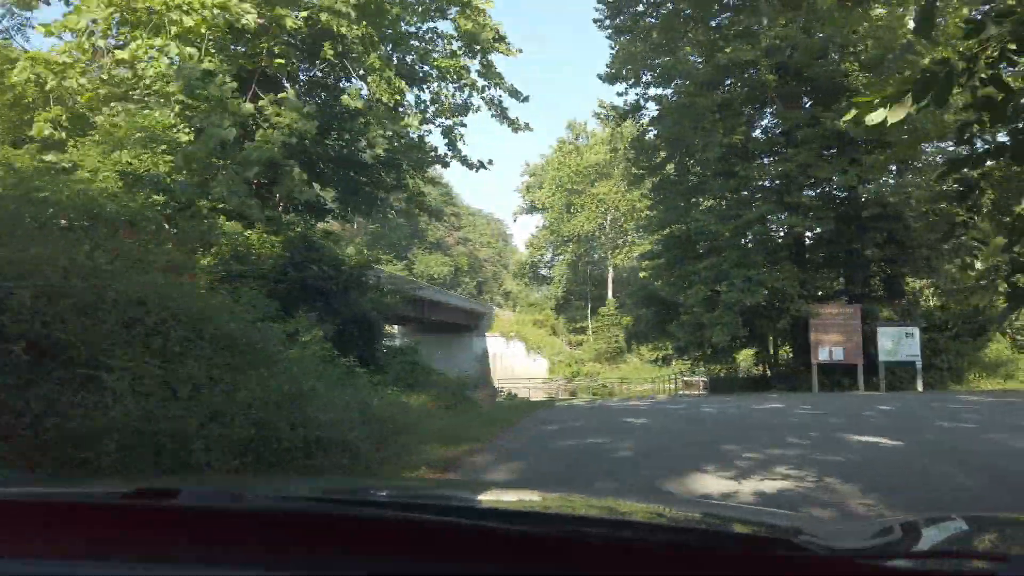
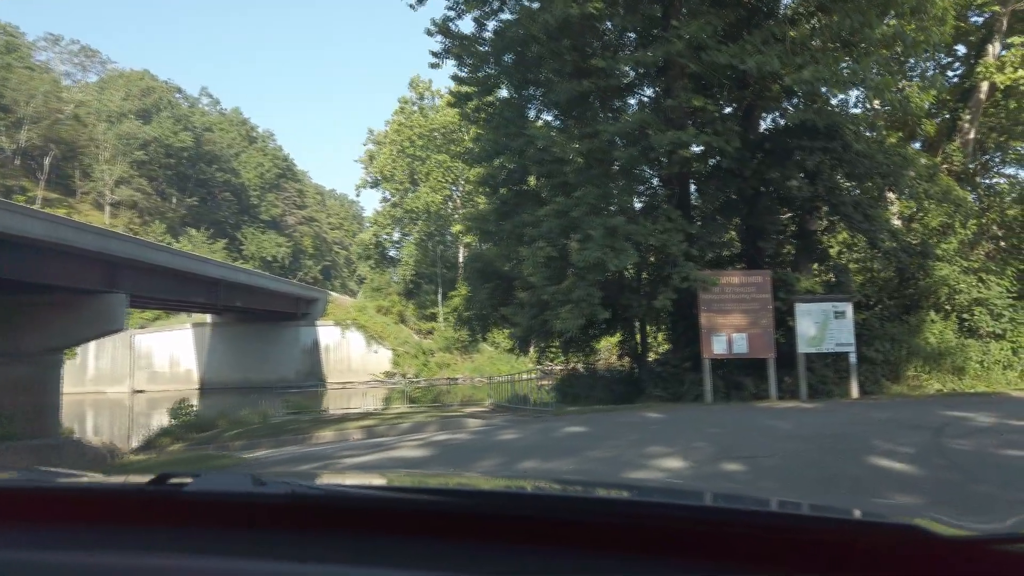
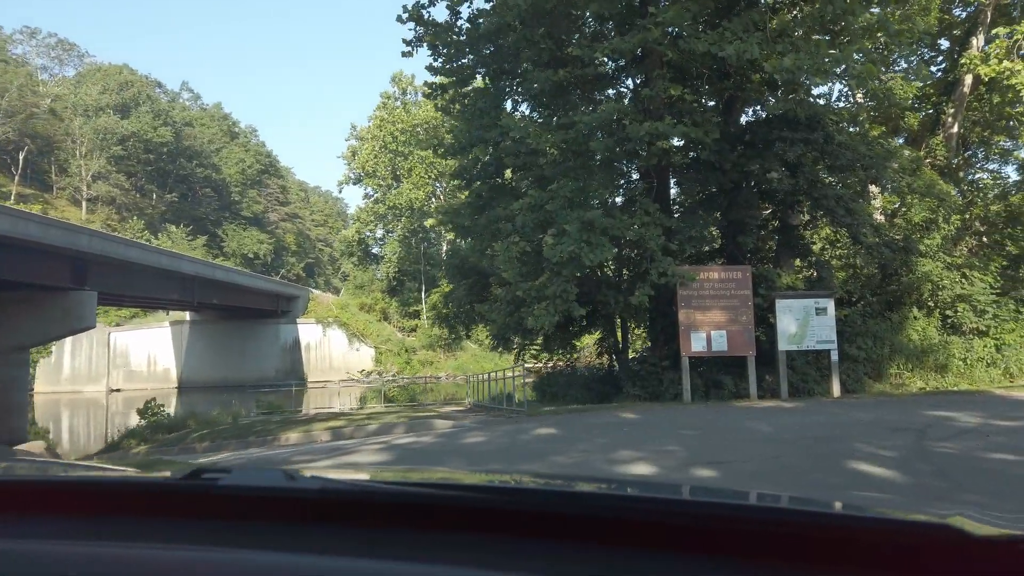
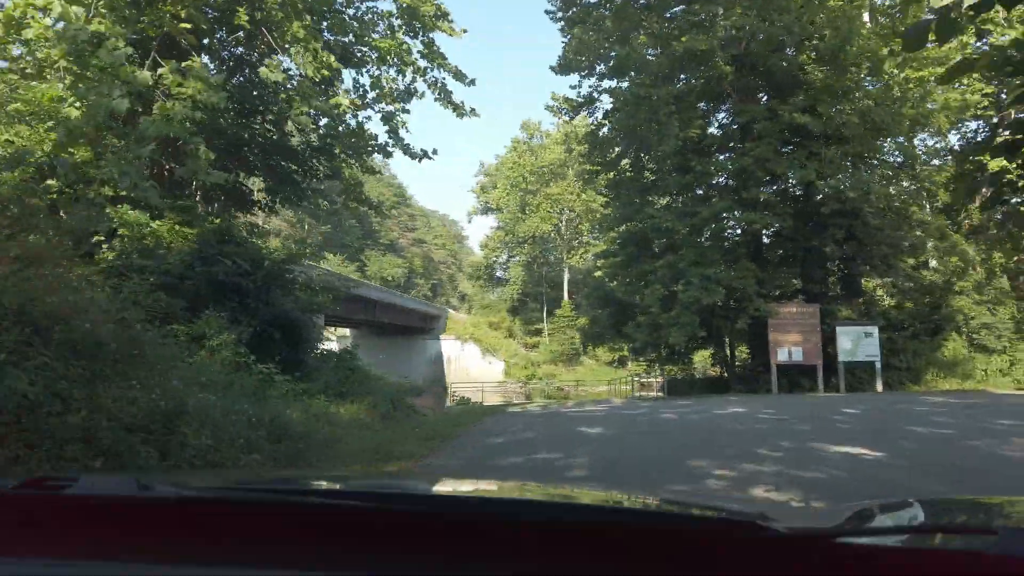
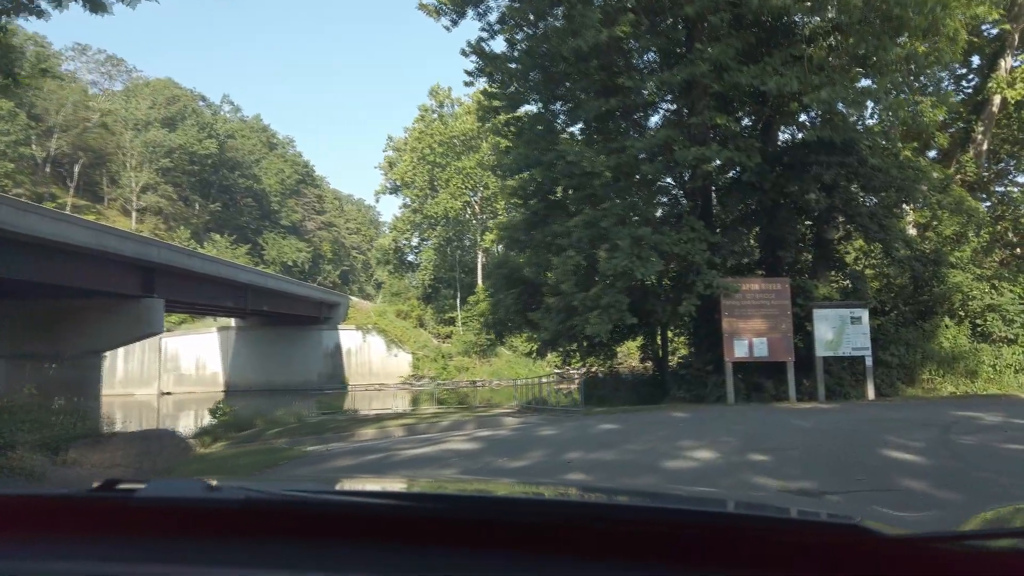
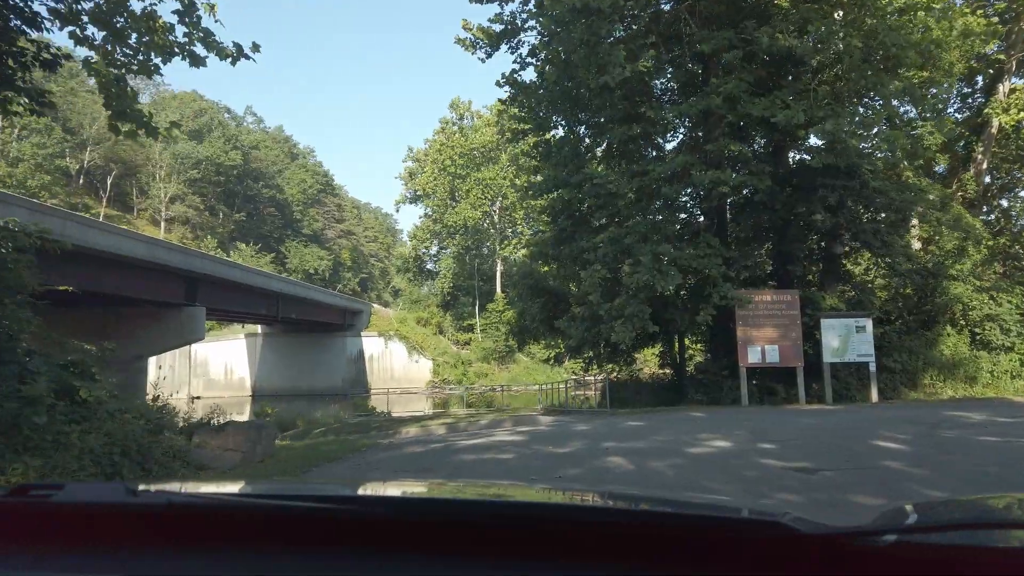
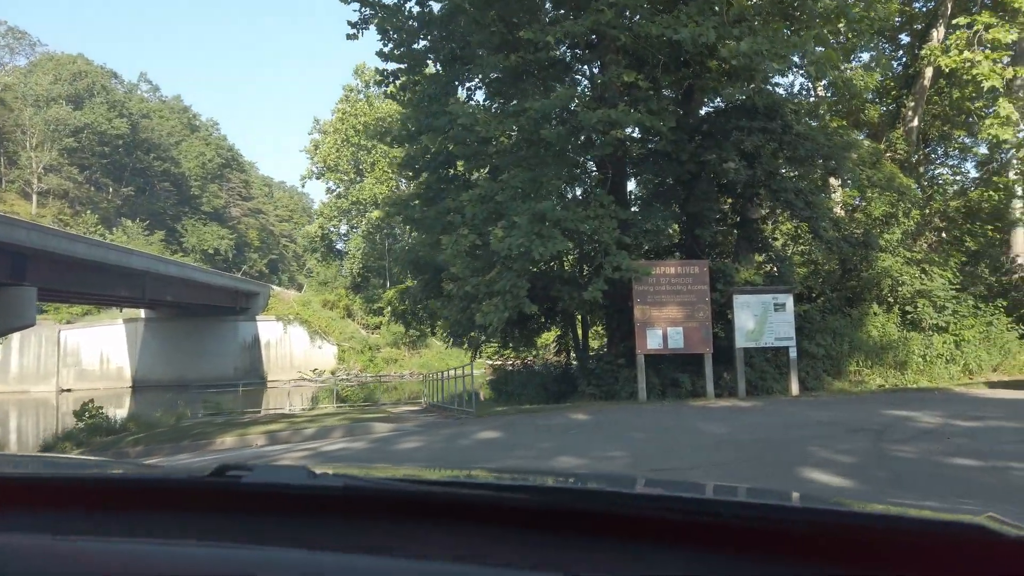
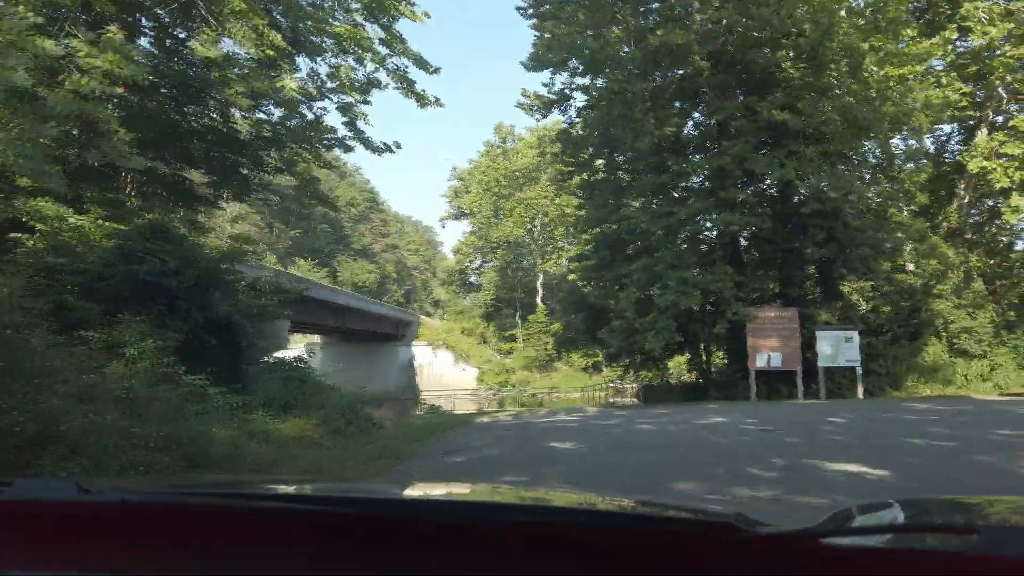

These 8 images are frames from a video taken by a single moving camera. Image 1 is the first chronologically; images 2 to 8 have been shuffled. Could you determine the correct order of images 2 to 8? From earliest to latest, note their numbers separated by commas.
4, 8, 6, 5, 2, 3, 7
